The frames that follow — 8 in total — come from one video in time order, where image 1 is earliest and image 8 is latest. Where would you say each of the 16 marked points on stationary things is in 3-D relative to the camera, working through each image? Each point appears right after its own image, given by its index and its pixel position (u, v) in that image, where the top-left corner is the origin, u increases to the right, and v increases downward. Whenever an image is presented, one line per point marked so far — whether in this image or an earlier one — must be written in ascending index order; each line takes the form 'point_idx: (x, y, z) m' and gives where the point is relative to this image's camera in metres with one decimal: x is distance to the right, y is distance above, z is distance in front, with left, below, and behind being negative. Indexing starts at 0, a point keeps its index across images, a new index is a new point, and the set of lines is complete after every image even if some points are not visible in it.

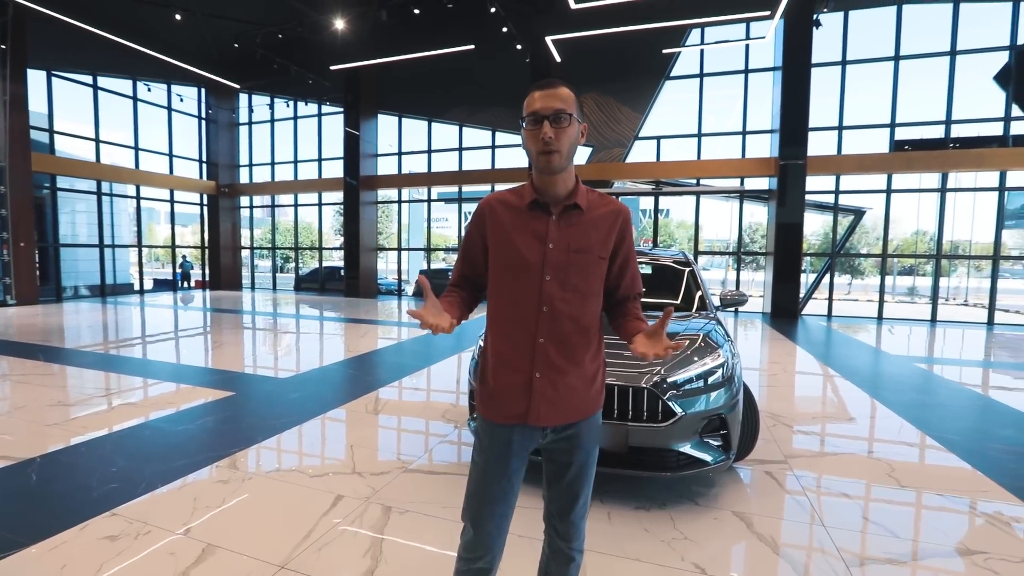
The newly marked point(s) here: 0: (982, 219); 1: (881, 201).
0: (+7.1, +1.0, +9.9) m
1: (+6.0, +1.4, +10.2) m
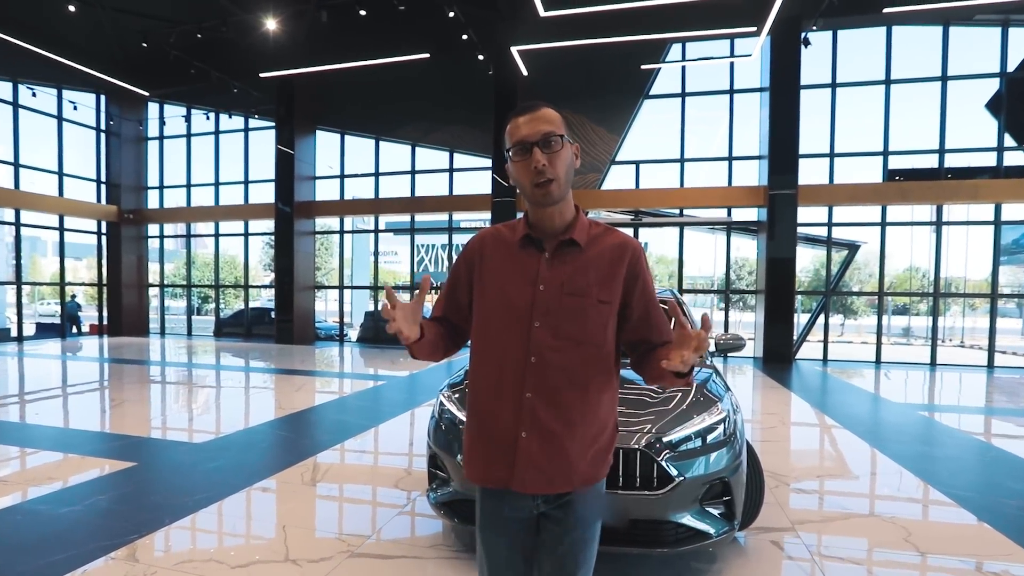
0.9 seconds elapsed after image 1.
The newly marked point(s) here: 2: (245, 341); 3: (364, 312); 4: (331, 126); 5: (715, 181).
0: (+6.5, +0.5, +9.3) m
1: (+5.4, +0.8, +9.5) m
2: (-4.5, -0.9, +10.6) m
3: (-2.7, -0.4, +11.2) m
4: (-3.2, +2.8, +10.8) m
5: (+2.9, +1.6, +9.4) m
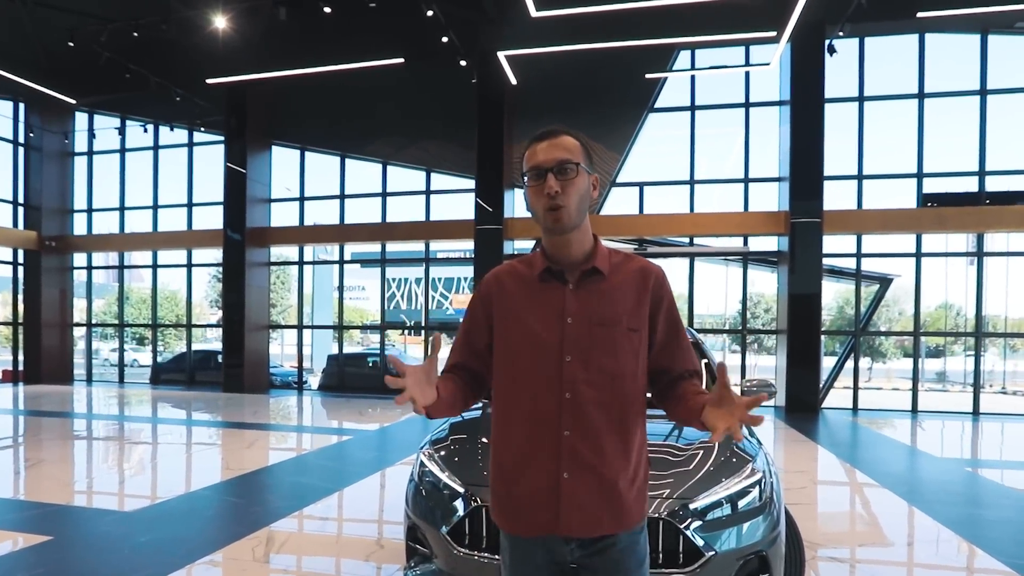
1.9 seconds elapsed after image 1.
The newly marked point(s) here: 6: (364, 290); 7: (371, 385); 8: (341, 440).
0: (+6.3, 0.0, +8.3) m
1: (+5.2, +0.3, +8.5) m
2: (-4.7, -1.5, +9.4) m
3: (-2.9, -1.0, +10.0) m
4: (-3.4, +2.2, +9.8) m
5: (+2.8, +1.1, +8.4) m
6: (-2.3, 0.0, +9.9) m
7: (-2.1, -1.5, +9.7) m
8: (-1.7, -1.6, +6.8) m
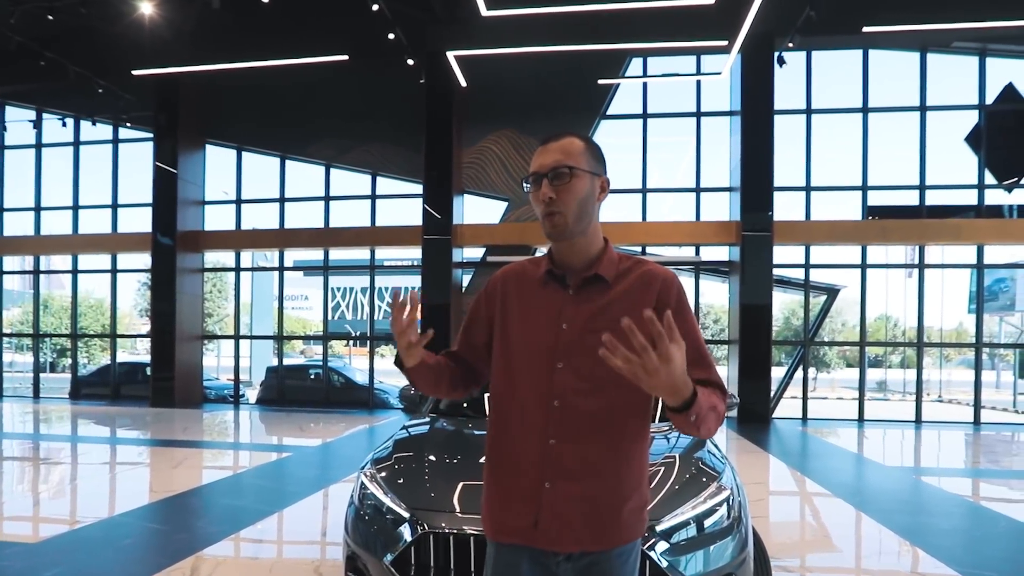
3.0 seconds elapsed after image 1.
0: (+5.7, -0.2, +8.5) m
1: (+4.6, +0.1, +8.7) m
2: (-5.4, -1.6, +8.8) m
3: (-3.6, -1.1, +9.5) m
4: (-4.1, +2.1, +9.3) m
5: (+2.1, +1.0, +8.4) m
6: (-3.0, -0.2, +9.5) m
7: (-2.8, -1.6, +9.3) m
8: (-2.2, -1.6, +6.4) m
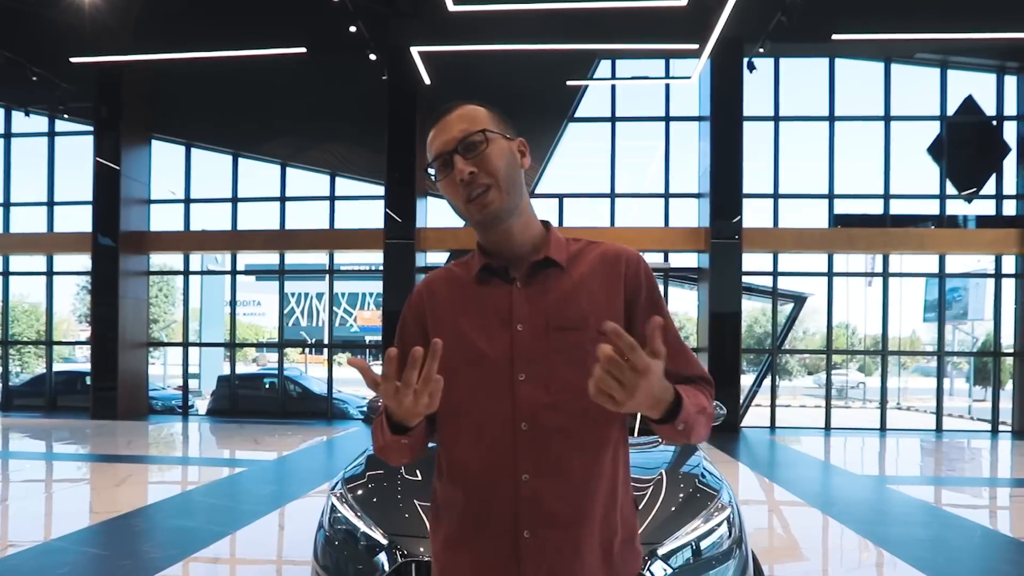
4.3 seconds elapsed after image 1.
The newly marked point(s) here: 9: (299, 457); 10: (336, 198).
0: (+5.3, -0.3, +8.6) m
1: (+4.1, 0.0, +8.7) m
2: (-5.8, -1.6, +8.3) m
3: (-4.1, -1.2, +9.1) m
4: (-4.5, +2.0, +8.9) m
5: (+1.7, +0.9, +8.3) m
6: (-3.5, -0.2, +9.1) m
7: (-3.3, -1.7, +8.9) m
8: (-2.6, -1.7, +6.0) m
9: (-2.1, -1.7, +6.6) m
10: (-2.3, +1.2, +8.7) m
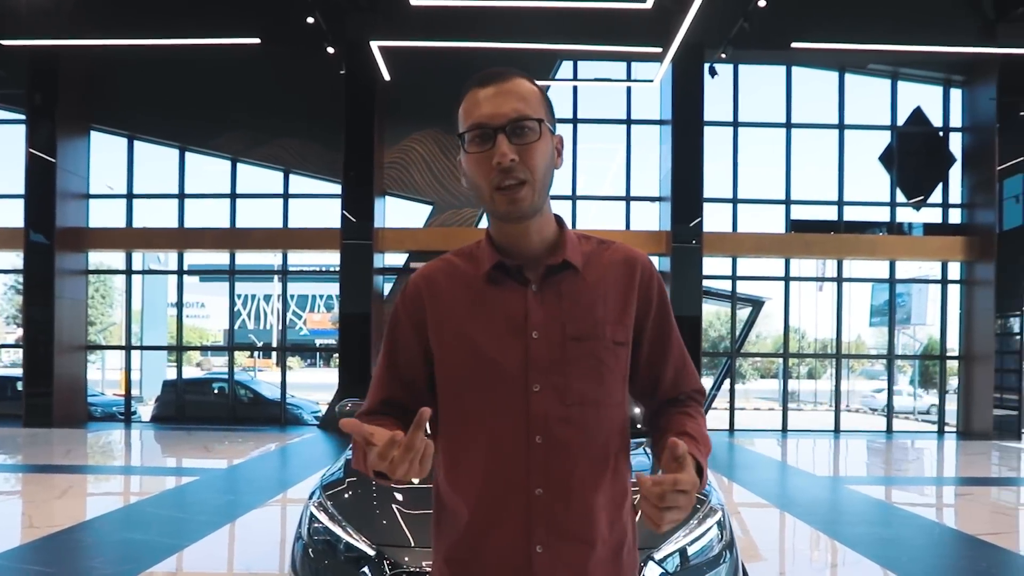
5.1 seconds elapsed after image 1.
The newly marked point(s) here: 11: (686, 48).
0: (+4.7, -0.4, +8.8) m
1: (+3.6, 0.0, +8.8) m
2: (-6.3, -1.6, +7.7) m
3: (-4.6, -1.2, +8.7) m
4: (-5.1, +2.0, +8.5) m
5: (+1.2, +0.8, +8.3) m
6: (-4.0, -0.3, +8.8) m
7: (-3.8, -1.7, +8.5) m
8: (-2.9, -1.7, +5.7) m
9: (-2.5, -1.7, +6.3) m
10: (-2.8, +1.2, +8.4) m
11: (+1.9, +2.7, +7.4) m
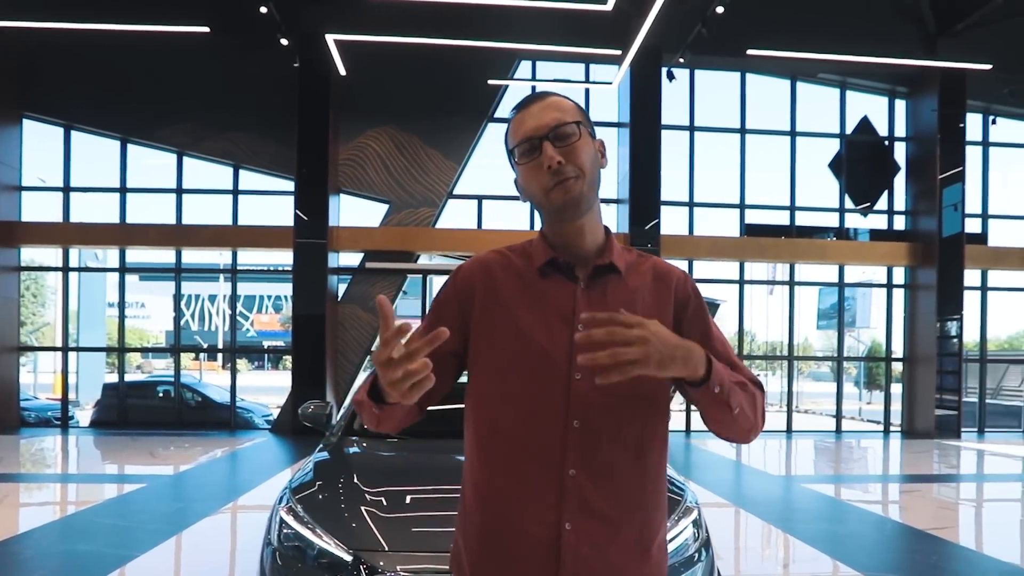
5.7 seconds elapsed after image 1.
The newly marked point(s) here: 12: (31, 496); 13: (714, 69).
0: (+4.2, -0.4, +9.0) m
1: (+3.0, -0.1, +9.0) m
2: (-6.8, -1.6, +7.2) m
3: (-5.2, -1.2, +8.3) m
4: (-5.6, +2.0, +8.1) m
5: (+0.7, +0.8, +8.3) m
6: (-4.6, -0.3, +8.4) m
7: (-4.4, -1.7, +8.2) m
8: (-3.3, -1.7, +5.4) m
9: (-2.9, -1.7, +6.0) m
10: (-3.3, +1.2, +8.1) m
11: (+1.5, +2.7, +7.4) m
12: (-3.8, -1.7, +5.2) m
13: (+2.7, +2.9, +8.8) m
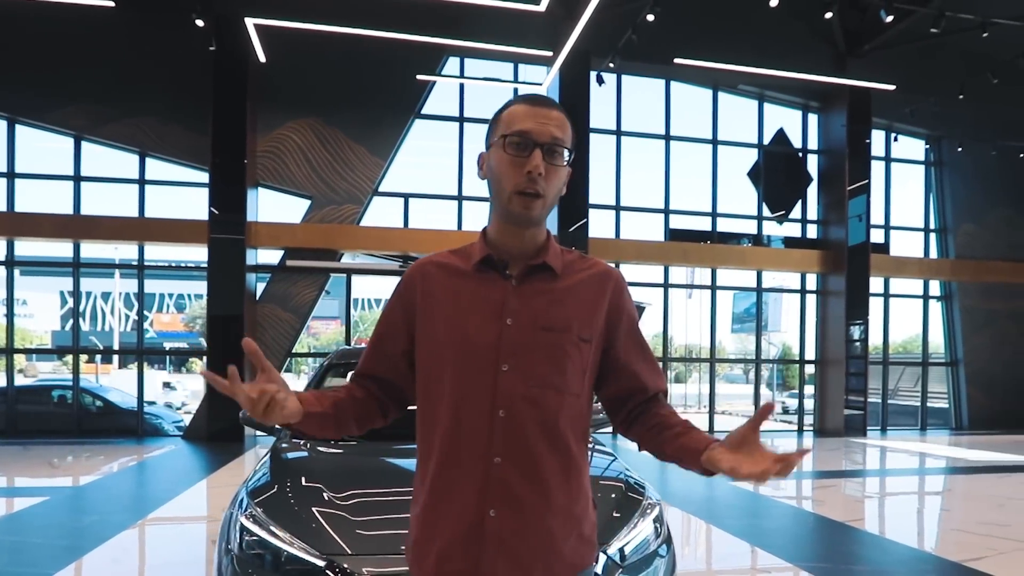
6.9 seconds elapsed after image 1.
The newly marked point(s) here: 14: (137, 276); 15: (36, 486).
0: (+3.1, -0.5, +9.3) m
1: (+2.0, -0.1, +9.1) m
2: (-7.6, -1.5, +6.4) m
3: (-6.1, -1.2, +7.6) m
4: (-6.4, +2.1, +7.4) m
5: (-0.2, +0.8, +8.2) m
6: (-5.5, -0.2, +7.8) m
7: (-5.3, -1.6, +7.6) m
8: (-3.9, -1.6, +5.0) m
9: (-3.6, -1.7, +5.6) m
10: (-4.2, +1.2, +7.6) m
11: (+0.7, +2.6, +7.5) m
12: (-4.4, -1.6, +4.6) m
13: (+1.8, +2.9, +9.0) m
14: (-4.5, +0.1, +7.9) m
15: (-4.1, -1.7, +5.4) m
